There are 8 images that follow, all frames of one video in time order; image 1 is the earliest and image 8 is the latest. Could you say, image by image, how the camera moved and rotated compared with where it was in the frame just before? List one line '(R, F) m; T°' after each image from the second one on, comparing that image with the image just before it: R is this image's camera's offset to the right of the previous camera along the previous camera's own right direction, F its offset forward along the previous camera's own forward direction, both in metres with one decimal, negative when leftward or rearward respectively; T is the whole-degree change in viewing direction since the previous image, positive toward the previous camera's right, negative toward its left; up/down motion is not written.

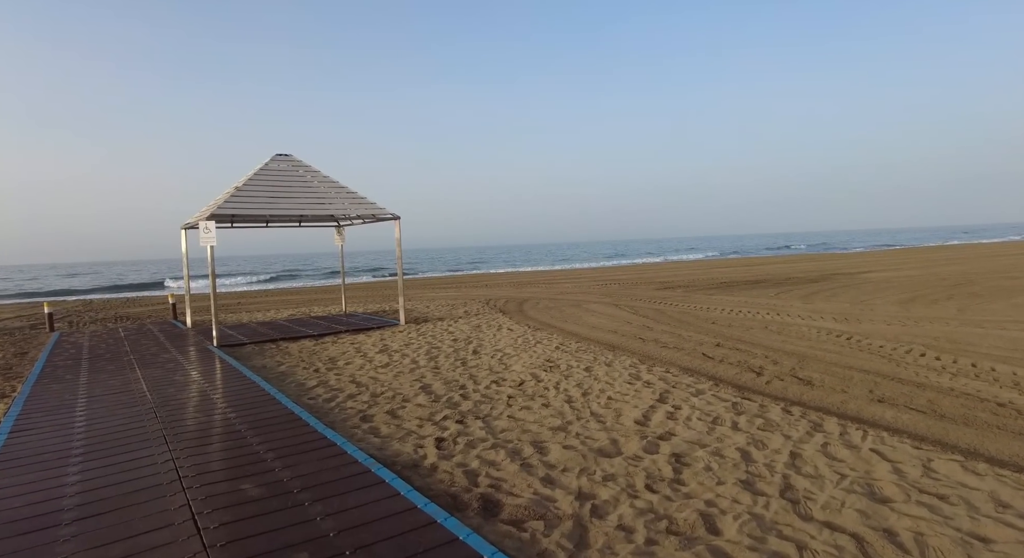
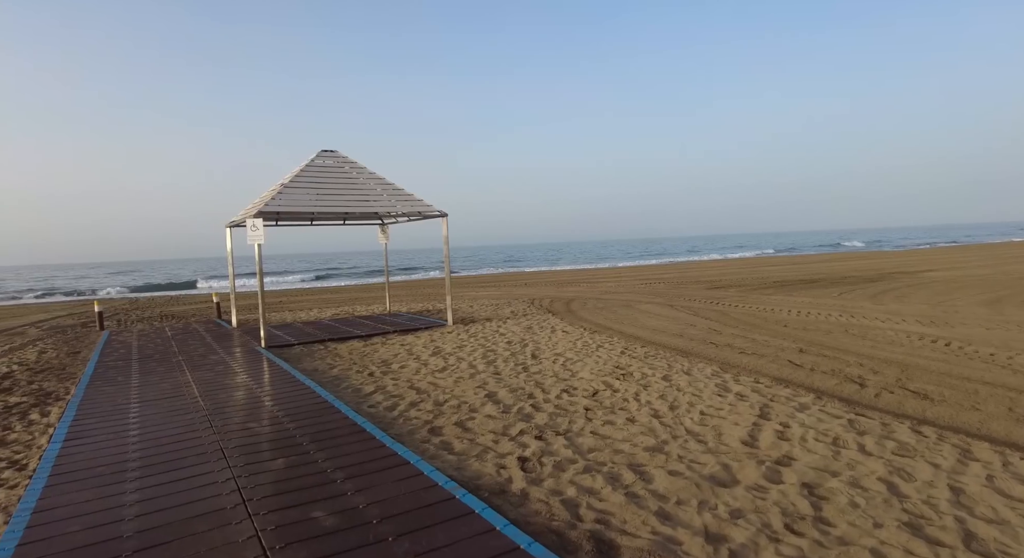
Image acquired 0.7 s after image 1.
(-0.4, +0.5) m; -3°
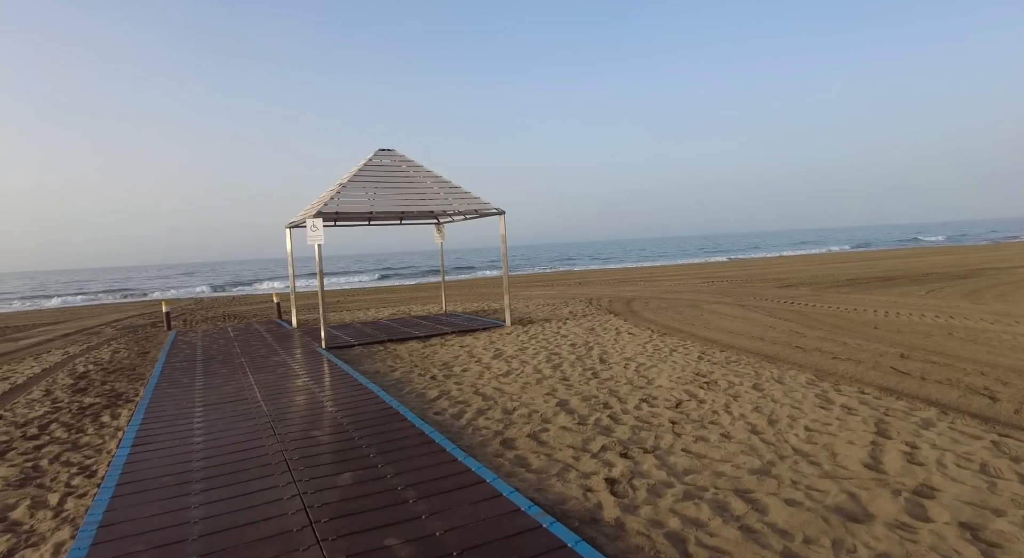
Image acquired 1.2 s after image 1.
(-0.2, +0.4) m; -5°
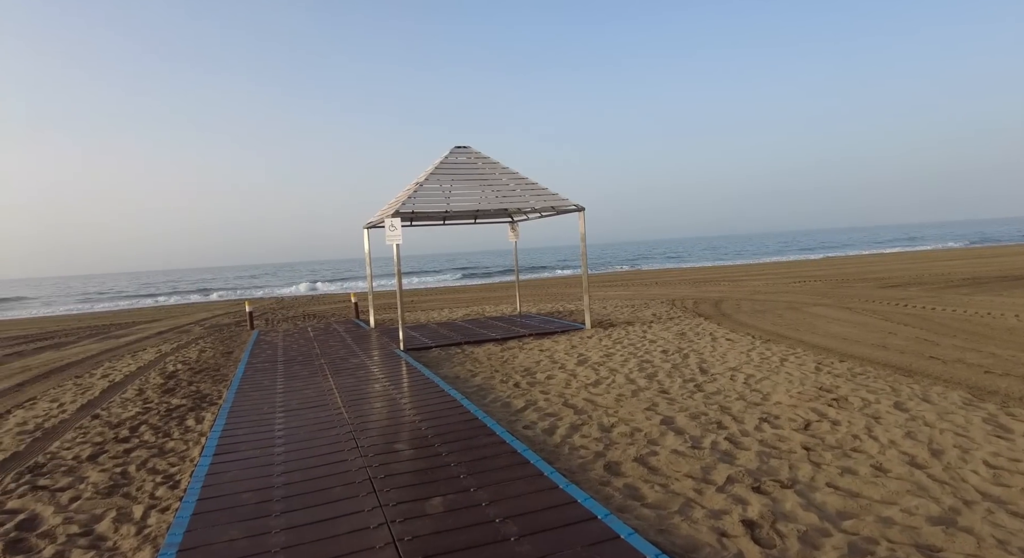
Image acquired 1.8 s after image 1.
(-0.3, +0.5) m; -7°
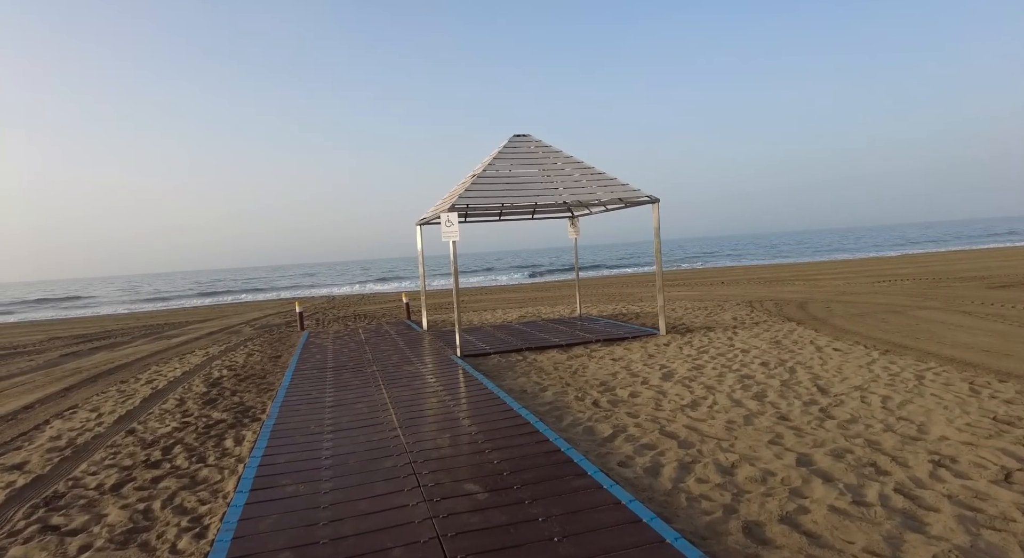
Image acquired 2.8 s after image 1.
(-0.3, +0.9) m; -5°
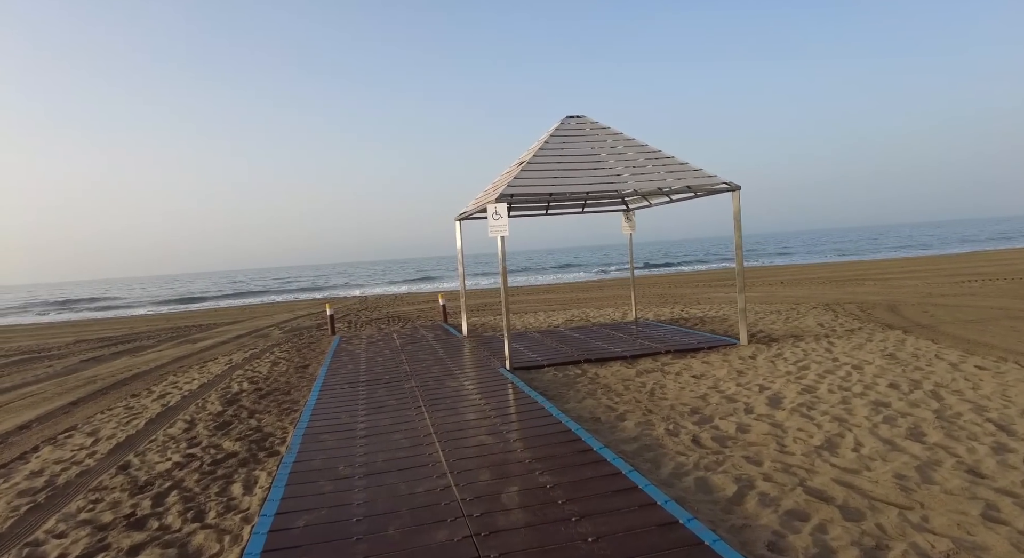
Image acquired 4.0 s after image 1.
(-0.4, +1.1) m; -3°
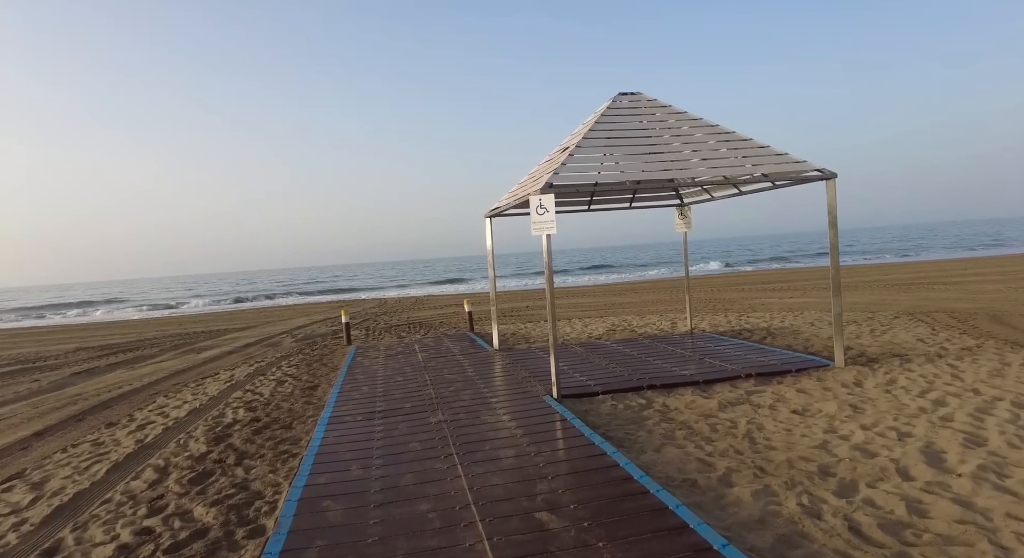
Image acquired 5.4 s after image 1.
(-0.3, +1.3) m; -2°
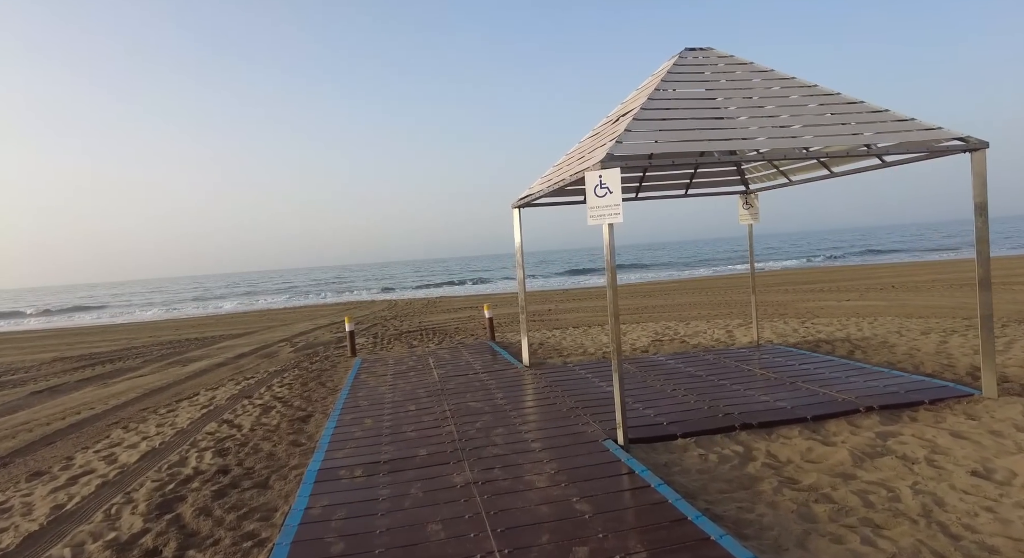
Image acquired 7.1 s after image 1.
(-0.3, +1.5) m; -1°
